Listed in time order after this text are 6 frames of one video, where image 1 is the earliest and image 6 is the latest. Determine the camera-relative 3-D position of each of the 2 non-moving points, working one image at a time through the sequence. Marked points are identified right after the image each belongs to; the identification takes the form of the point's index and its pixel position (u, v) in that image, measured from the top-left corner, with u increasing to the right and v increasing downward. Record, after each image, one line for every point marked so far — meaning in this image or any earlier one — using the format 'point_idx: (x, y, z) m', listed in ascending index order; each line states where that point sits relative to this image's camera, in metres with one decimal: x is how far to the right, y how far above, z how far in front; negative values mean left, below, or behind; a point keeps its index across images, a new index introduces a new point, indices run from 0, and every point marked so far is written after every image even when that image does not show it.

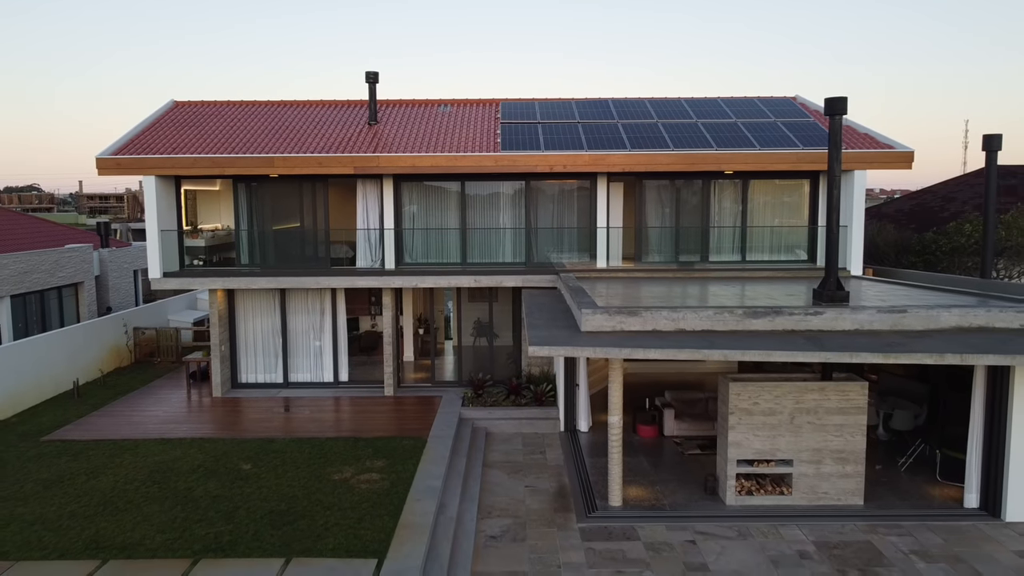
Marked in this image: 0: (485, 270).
0: (-0.4, +0.3, +14.0) m
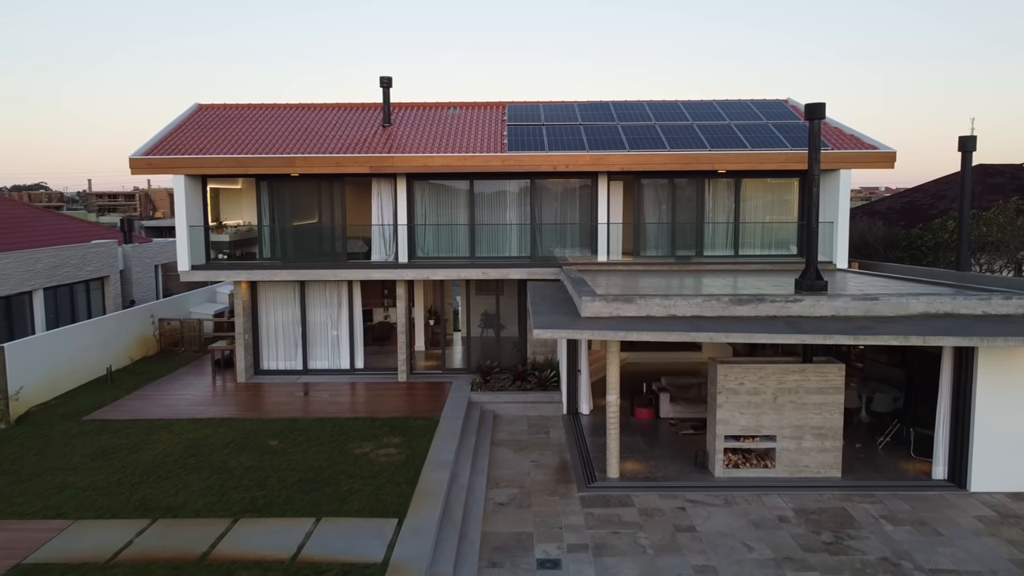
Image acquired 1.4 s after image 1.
0: (-0.3, +0.5, +14.9) m
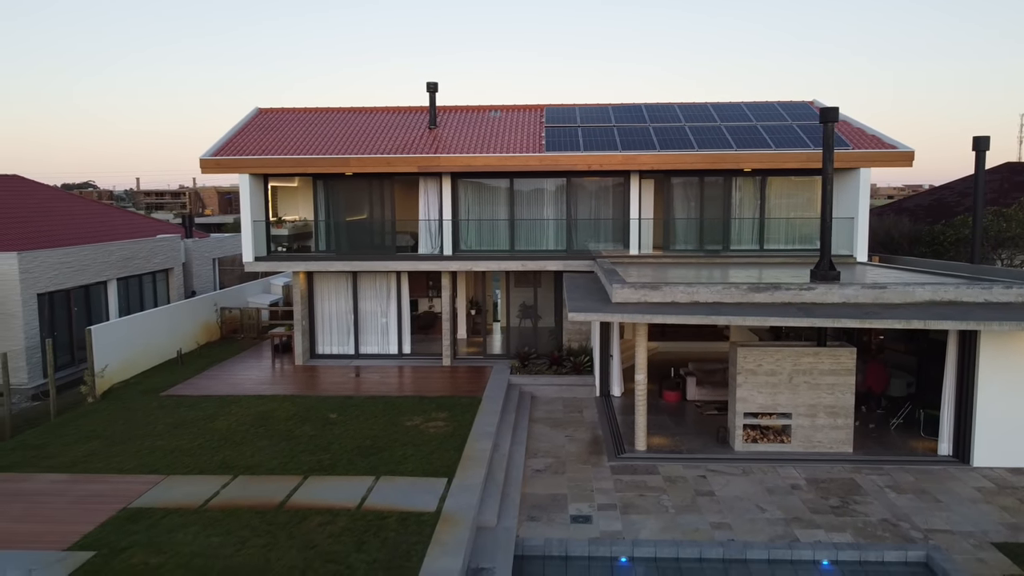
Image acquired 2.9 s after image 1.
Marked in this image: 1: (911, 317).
0: (+0.4, +0.6, +16.0) m
1: (+5.0, -0.4, +10.1) m
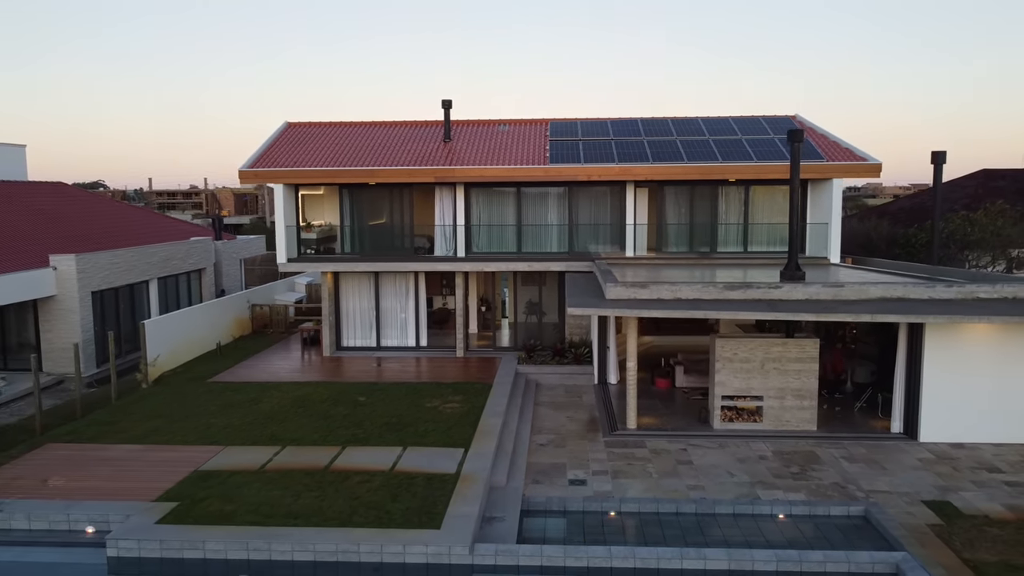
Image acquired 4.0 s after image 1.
0: (+0.6, +0.7, +17.7) m
1: (+5.1, -0.3, +11.7) m
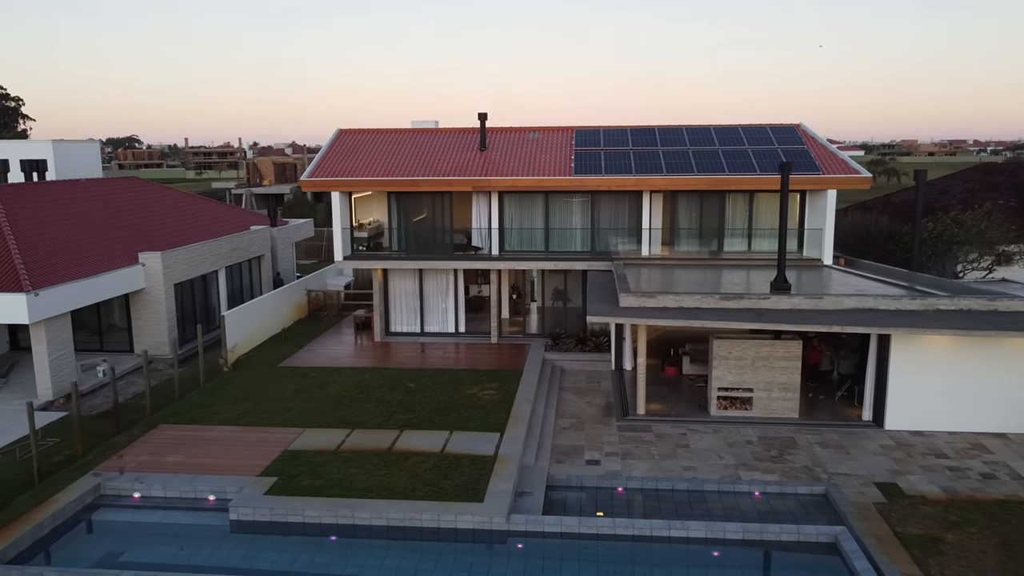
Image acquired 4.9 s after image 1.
0: (+1.3, +0.8, +19.9) m
1: (+5.6, -0.6, +13.9) m
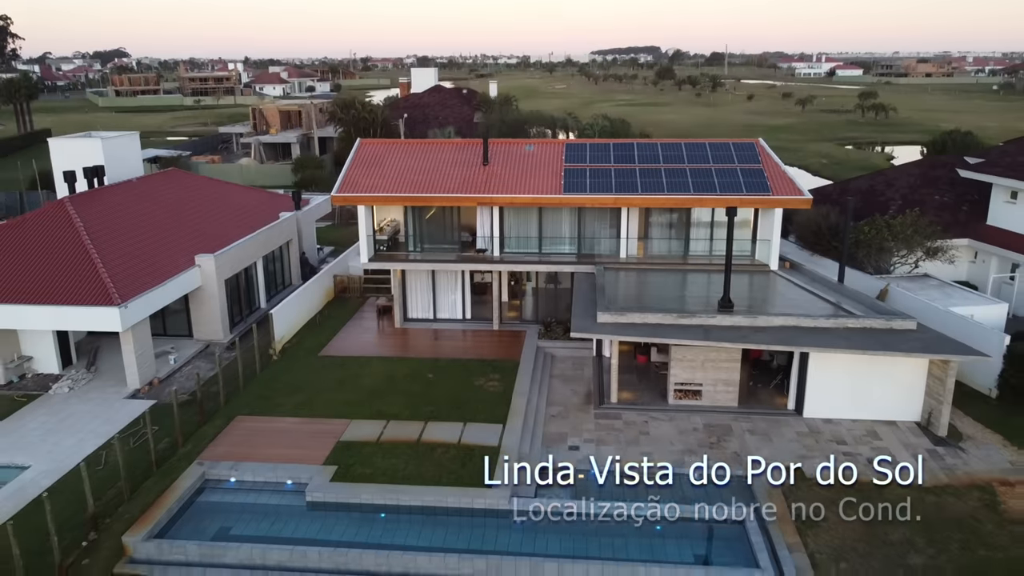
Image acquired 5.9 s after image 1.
0: (+1.2, +0.9, +23.6) m
1: (+5.6, -1.1, +17.8) m
